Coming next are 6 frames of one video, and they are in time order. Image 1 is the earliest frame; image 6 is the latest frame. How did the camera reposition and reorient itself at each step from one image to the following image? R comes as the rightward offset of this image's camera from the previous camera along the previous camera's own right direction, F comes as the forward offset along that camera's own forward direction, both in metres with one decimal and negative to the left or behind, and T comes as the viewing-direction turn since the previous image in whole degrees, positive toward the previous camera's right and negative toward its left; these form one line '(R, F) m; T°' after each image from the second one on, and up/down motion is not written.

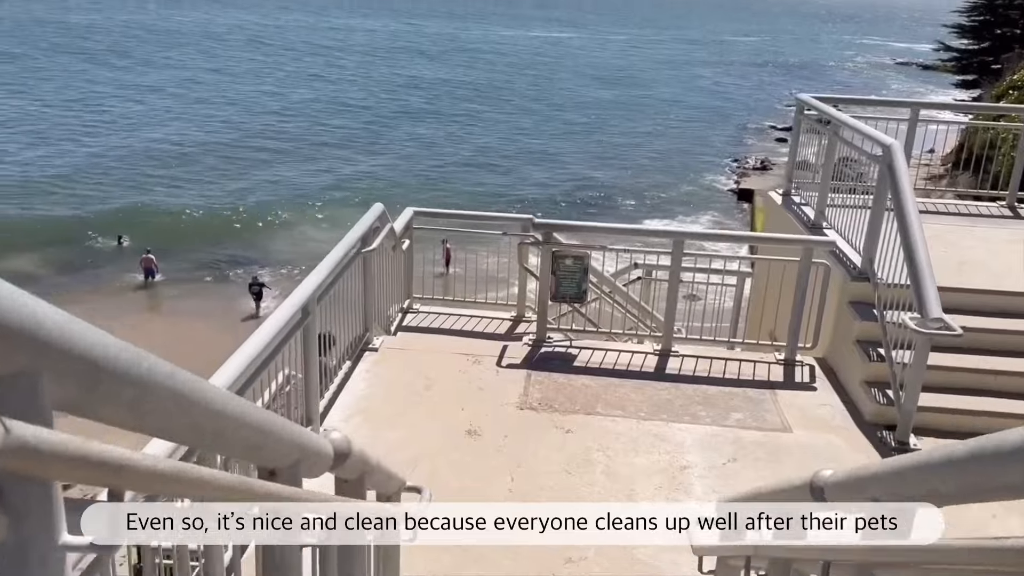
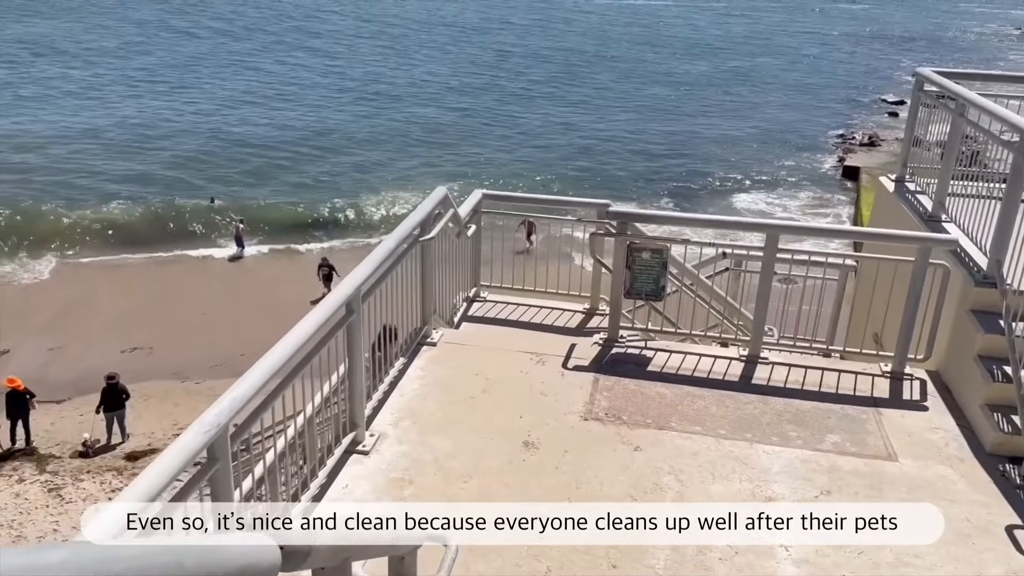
(+0.1, +0.6) m; -6°
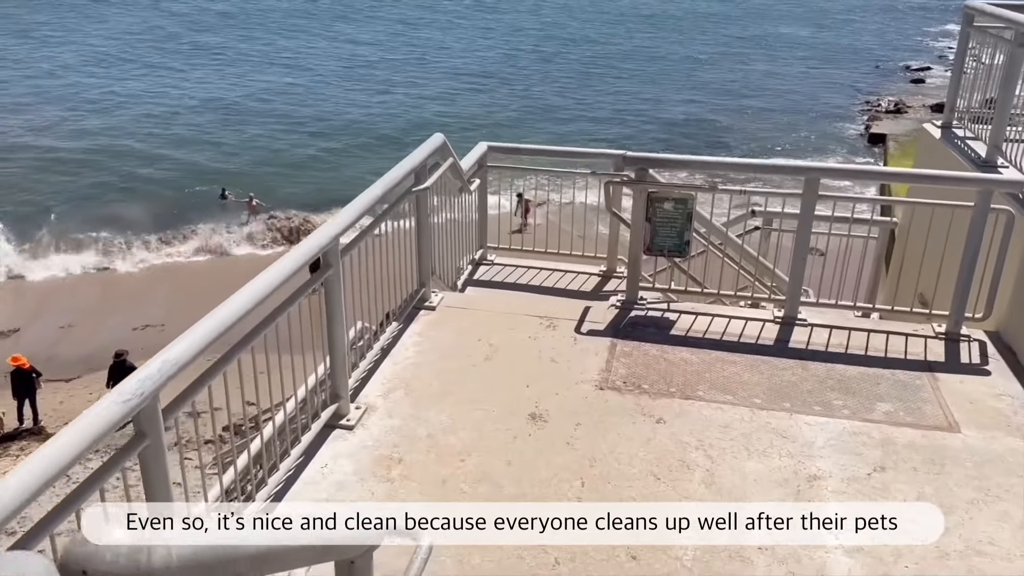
(+0.1, +0.7) m; -1°
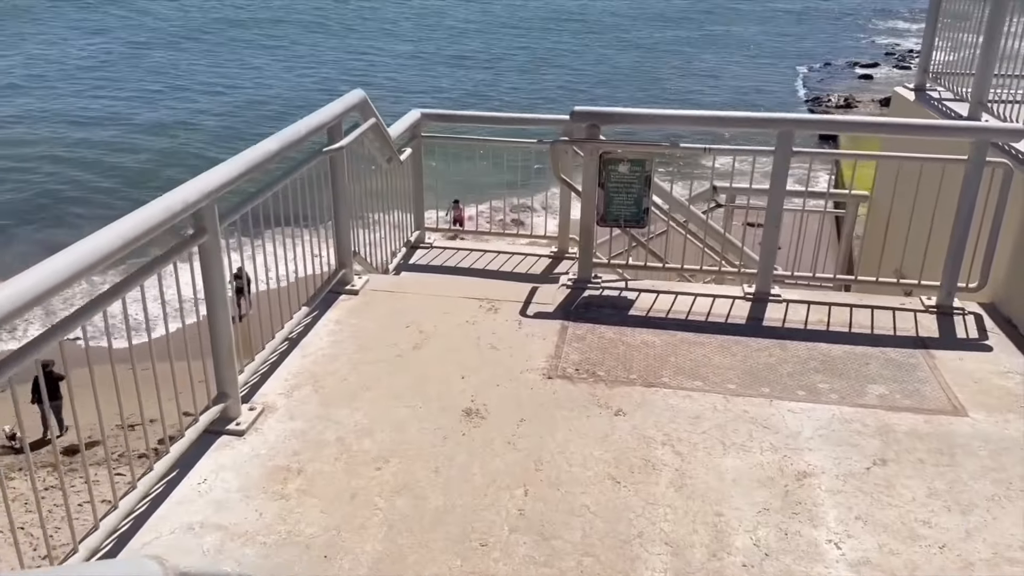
(+0.2, +0.8) m; +3°
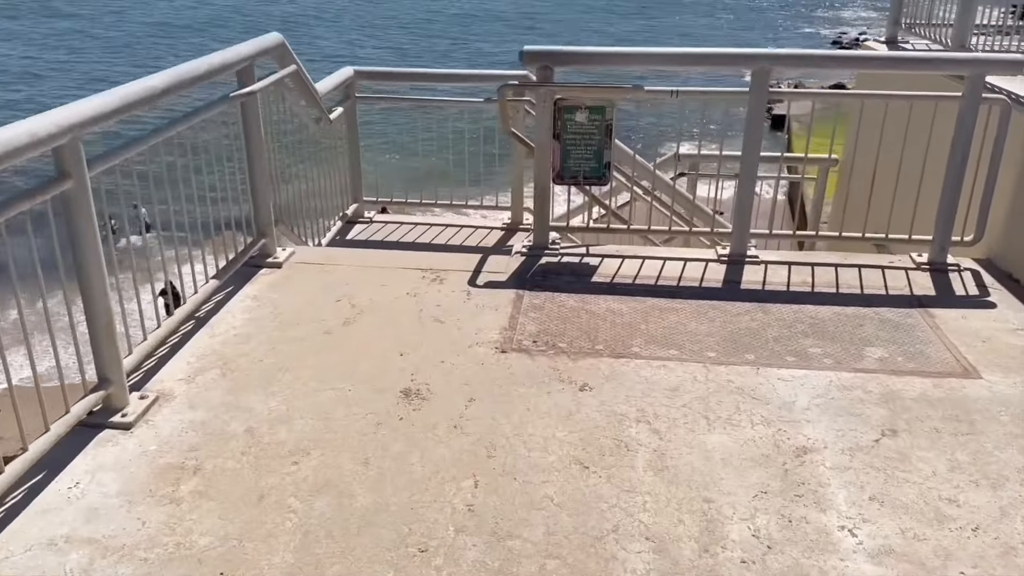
(+0.1, +0.6) m; +3°
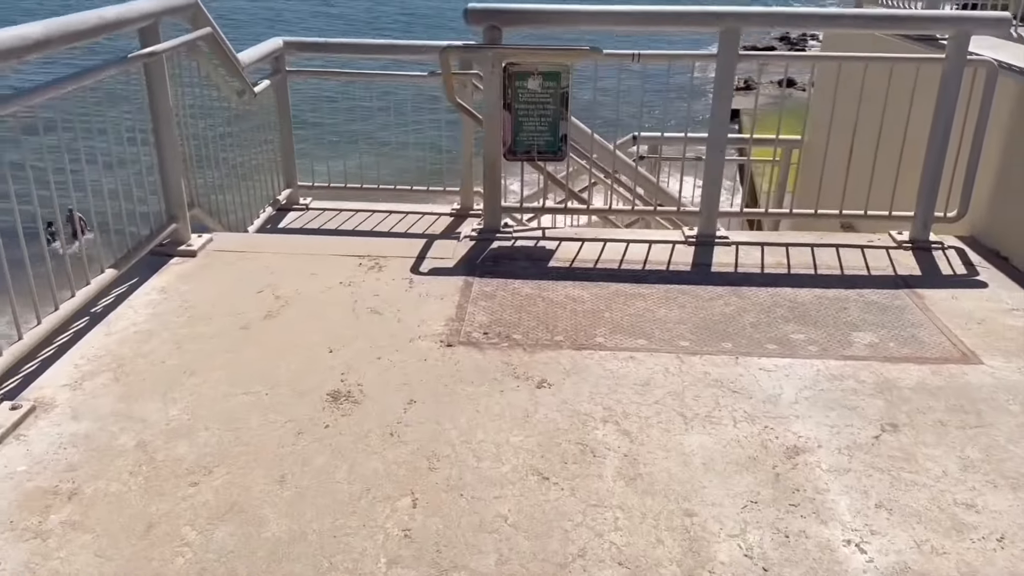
(0.0, +0.5) m; +3°
